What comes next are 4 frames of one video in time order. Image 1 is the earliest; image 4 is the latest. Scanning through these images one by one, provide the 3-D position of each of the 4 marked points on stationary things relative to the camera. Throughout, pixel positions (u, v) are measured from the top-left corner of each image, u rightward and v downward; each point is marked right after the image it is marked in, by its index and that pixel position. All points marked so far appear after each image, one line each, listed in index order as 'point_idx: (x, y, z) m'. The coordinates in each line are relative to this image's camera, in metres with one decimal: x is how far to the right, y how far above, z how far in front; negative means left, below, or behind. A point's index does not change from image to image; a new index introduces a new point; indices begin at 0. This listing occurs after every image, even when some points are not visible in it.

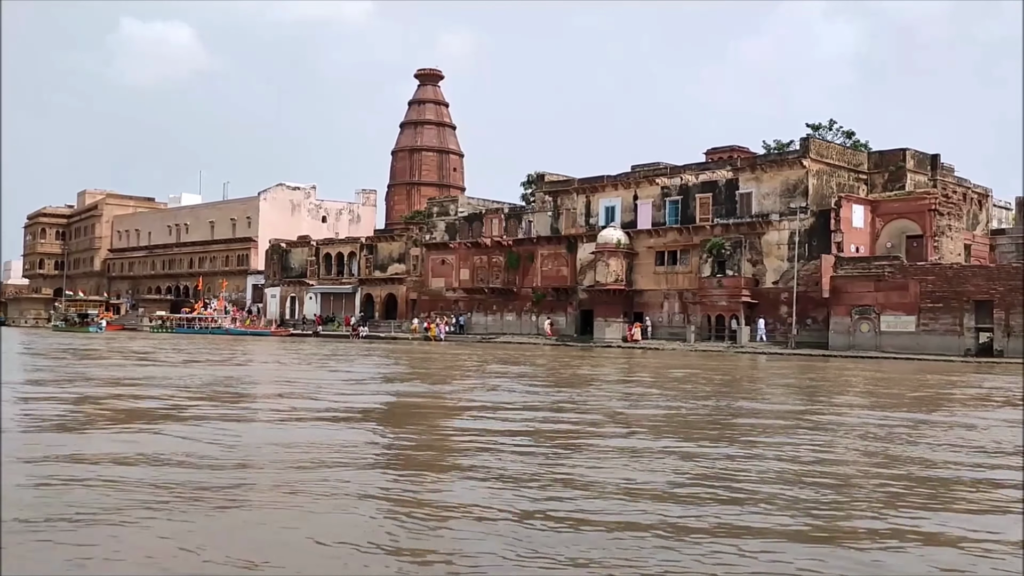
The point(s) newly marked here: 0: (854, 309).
0: (+6.6, -0.4, +19.2) m
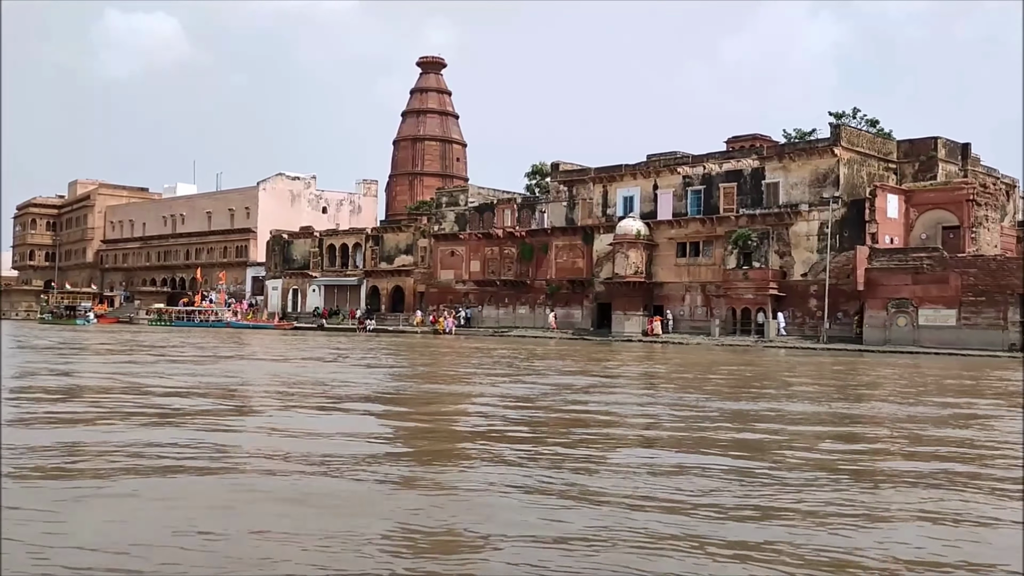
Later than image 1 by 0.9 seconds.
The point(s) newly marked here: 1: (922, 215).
0: (+7.0, -0.3, +18.5) m
1: (+8.1, +1.4, +19.8) m
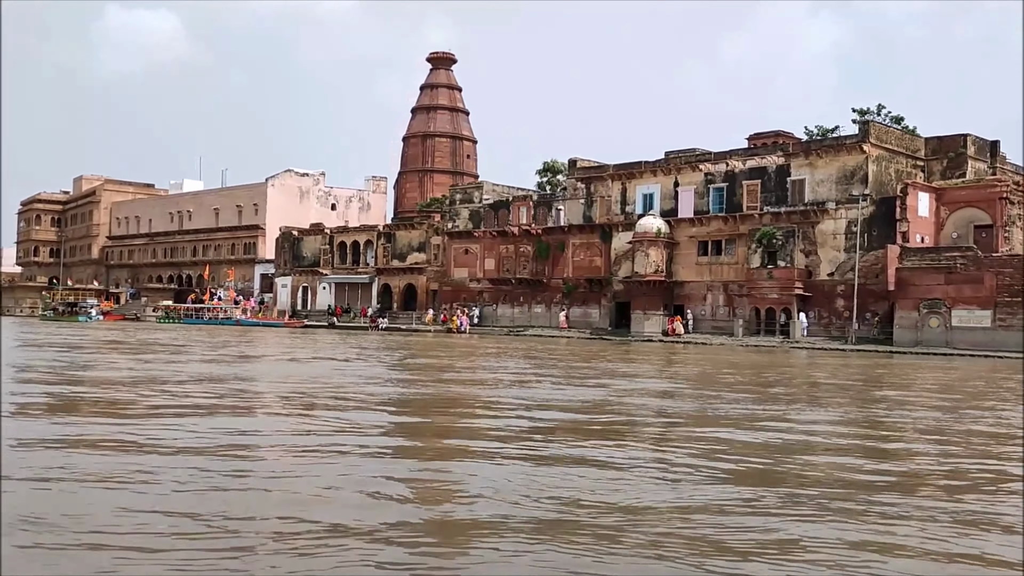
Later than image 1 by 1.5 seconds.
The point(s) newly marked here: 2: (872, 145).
0: (+7.4, -0.3, +18.1) m
1: (+8.5, +1.4, +19.3) m
2: (+7.1, +2.9, +19.9) m
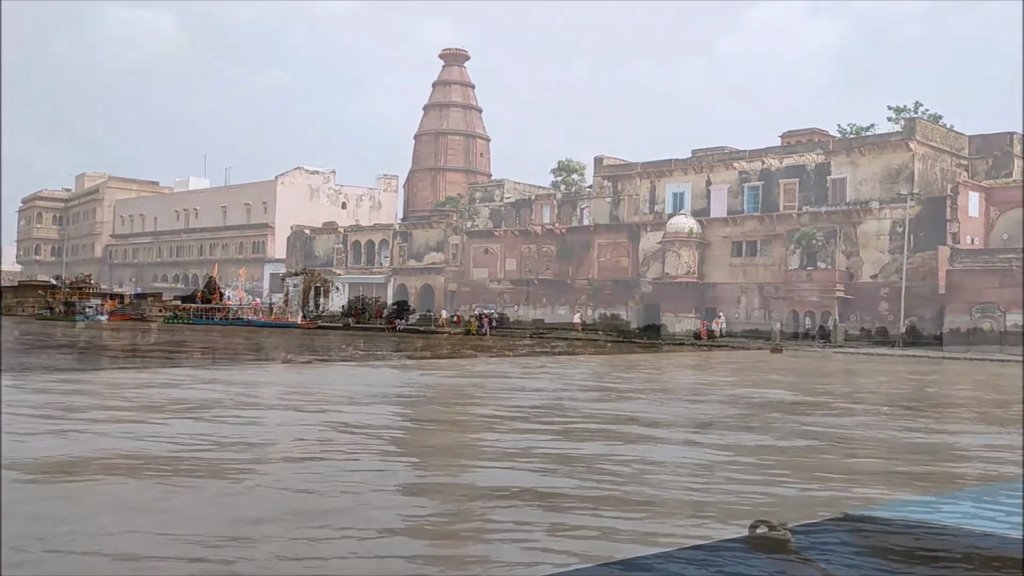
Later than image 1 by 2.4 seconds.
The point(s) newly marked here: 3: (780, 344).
0: (+8.0, -0.3, +17.4) m
1: (+9.1, +1.4, +18.6) m
2: (+7.8, +2.8, +19.2) m
3: (+5.4, -1.1, +20.0) m
